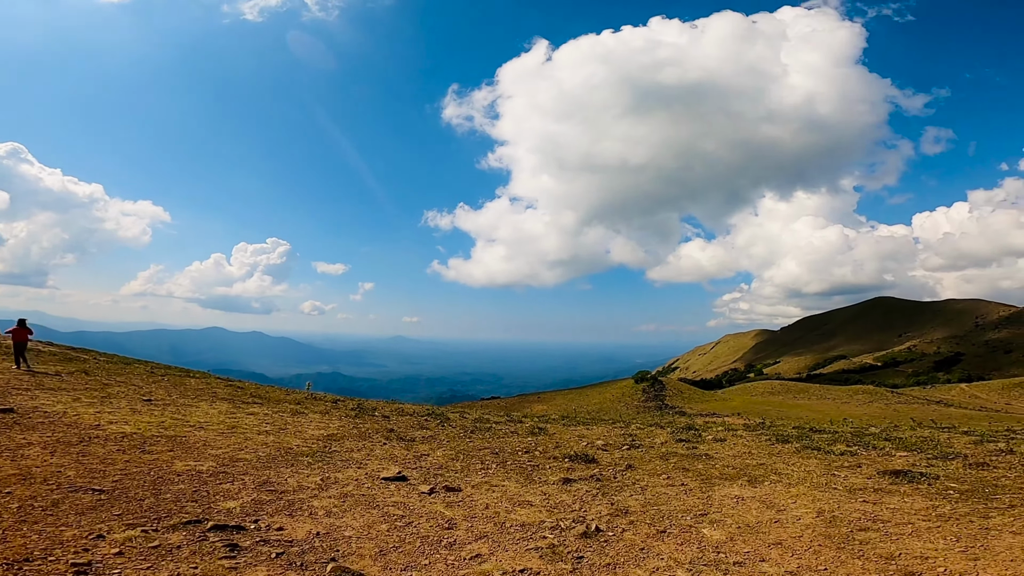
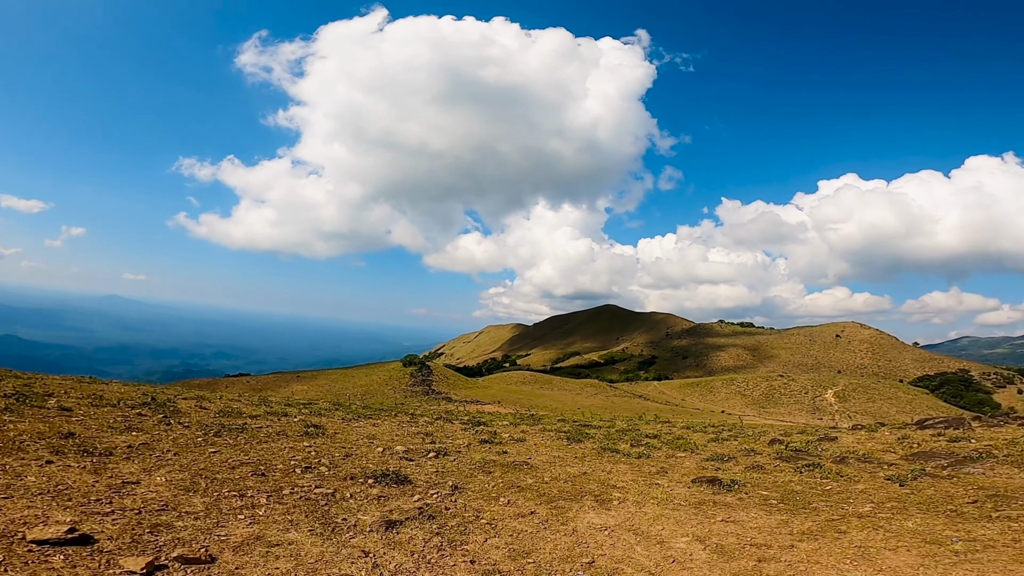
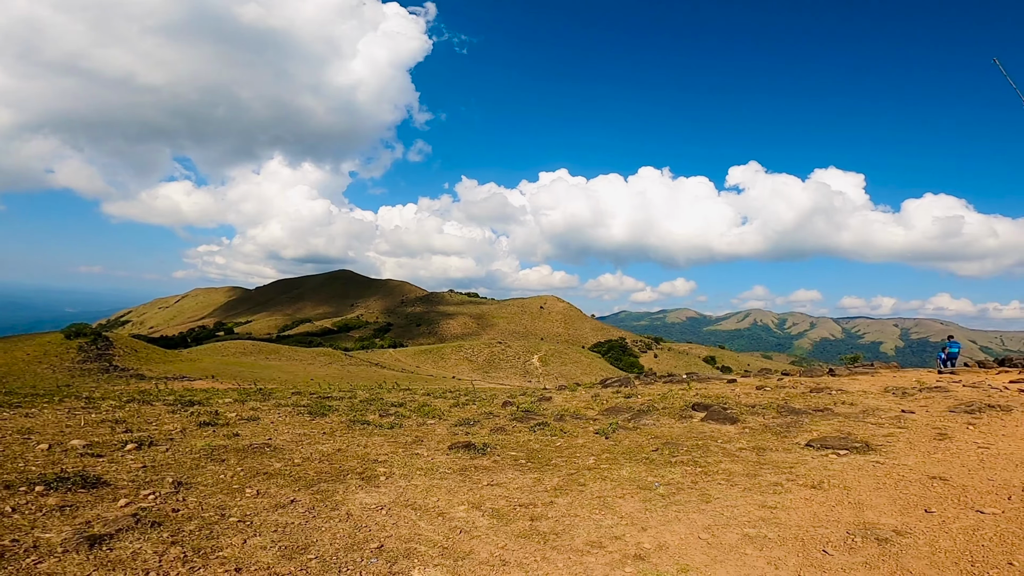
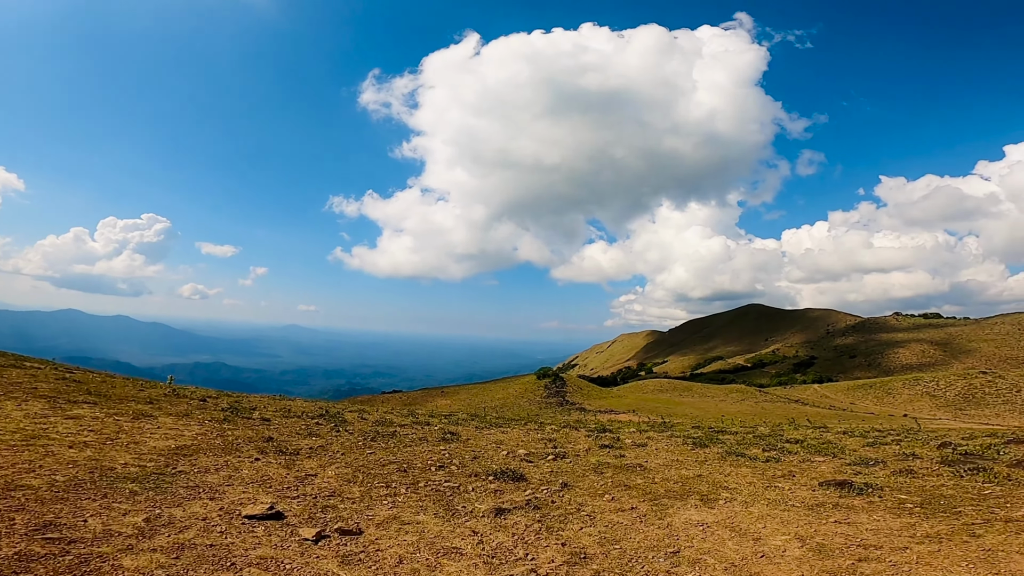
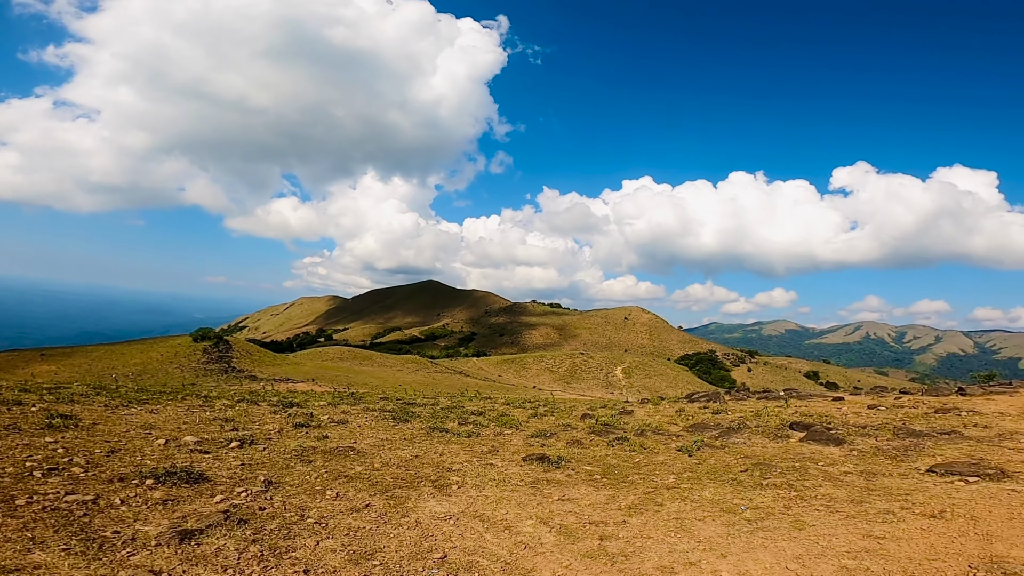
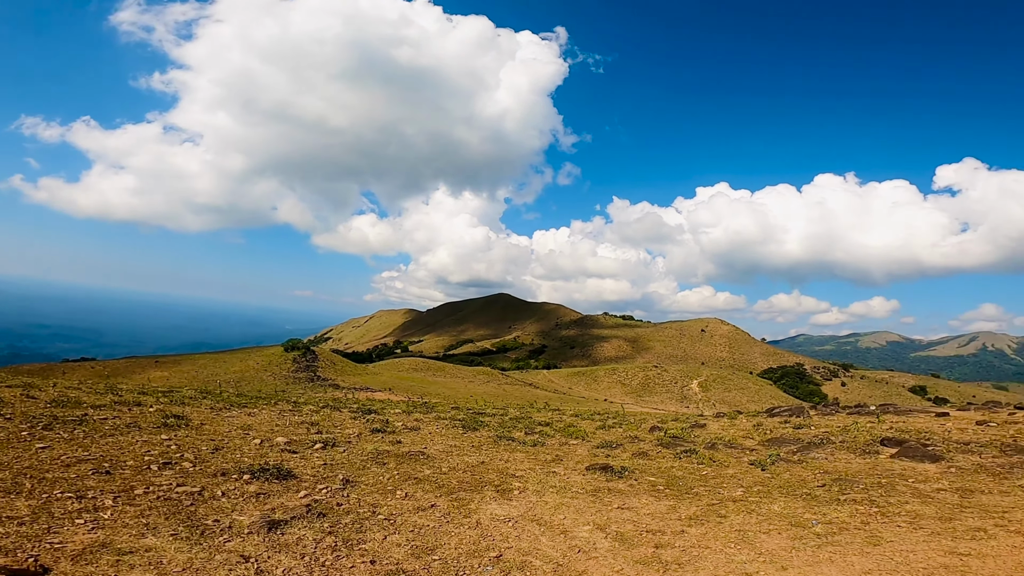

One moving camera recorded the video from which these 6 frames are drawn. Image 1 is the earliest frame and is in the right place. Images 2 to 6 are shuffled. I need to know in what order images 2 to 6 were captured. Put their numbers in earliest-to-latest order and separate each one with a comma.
4, 2, 6, 5, 3
